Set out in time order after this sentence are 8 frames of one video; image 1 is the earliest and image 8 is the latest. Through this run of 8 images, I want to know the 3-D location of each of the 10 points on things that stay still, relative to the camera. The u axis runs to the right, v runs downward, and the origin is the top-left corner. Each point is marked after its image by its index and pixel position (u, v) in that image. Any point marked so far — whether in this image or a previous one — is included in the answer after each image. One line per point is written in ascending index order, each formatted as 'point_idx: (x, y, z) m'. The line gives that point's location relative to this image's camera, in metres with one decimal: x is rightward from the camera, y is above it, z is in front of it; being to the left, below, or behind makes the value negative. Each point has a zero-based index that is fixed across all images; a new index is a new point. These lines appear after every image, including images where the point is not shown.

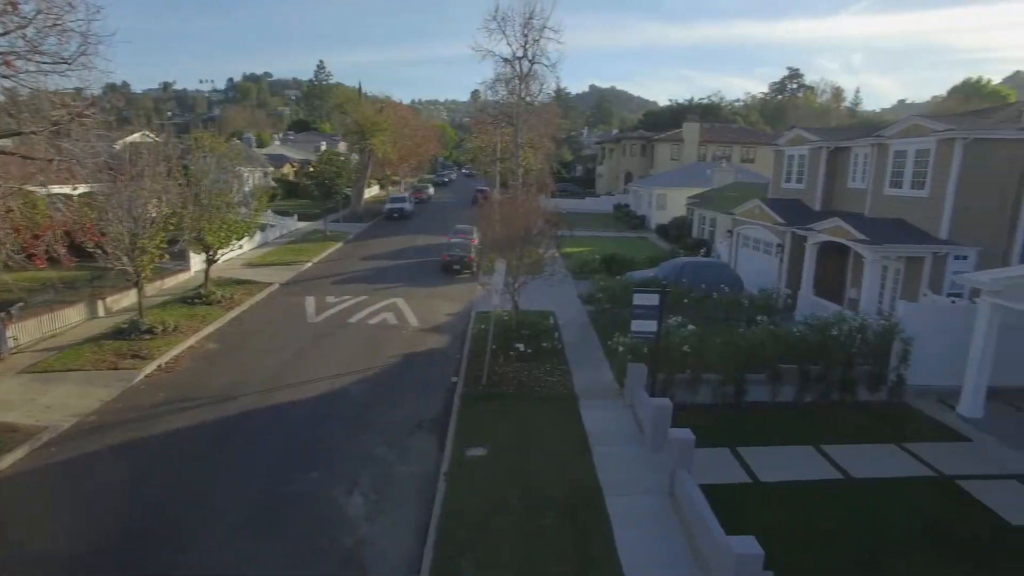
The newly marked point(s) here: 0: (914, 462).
0: (+7.0, -3.0, +11.9) m
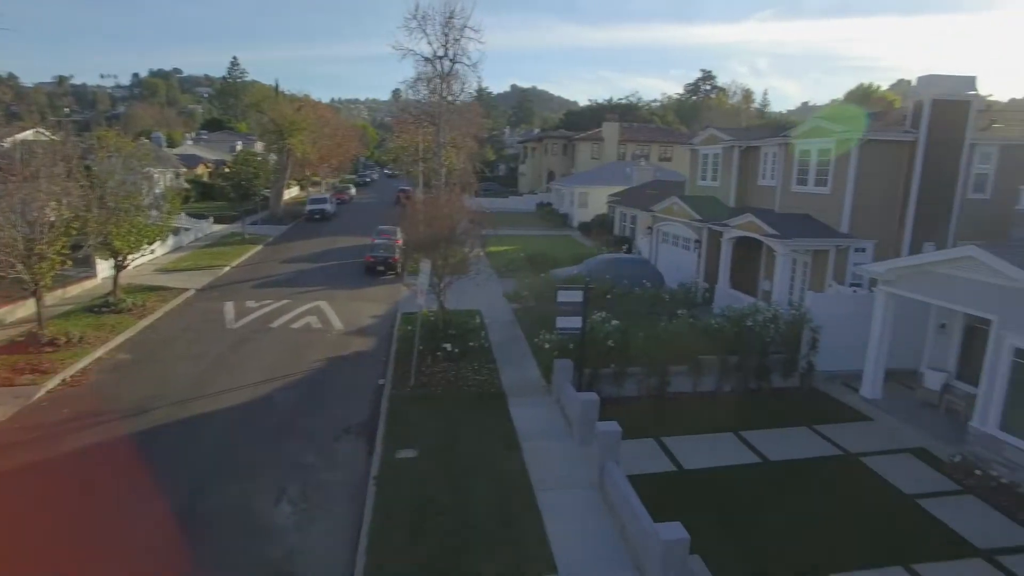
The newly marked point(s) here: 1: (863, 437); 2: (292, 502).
0: (+5.7, -2.9, +12.6) m
1: (+6.5, -2.8, +12.8) m
2: (-3.4, -3.3, +10.5) m
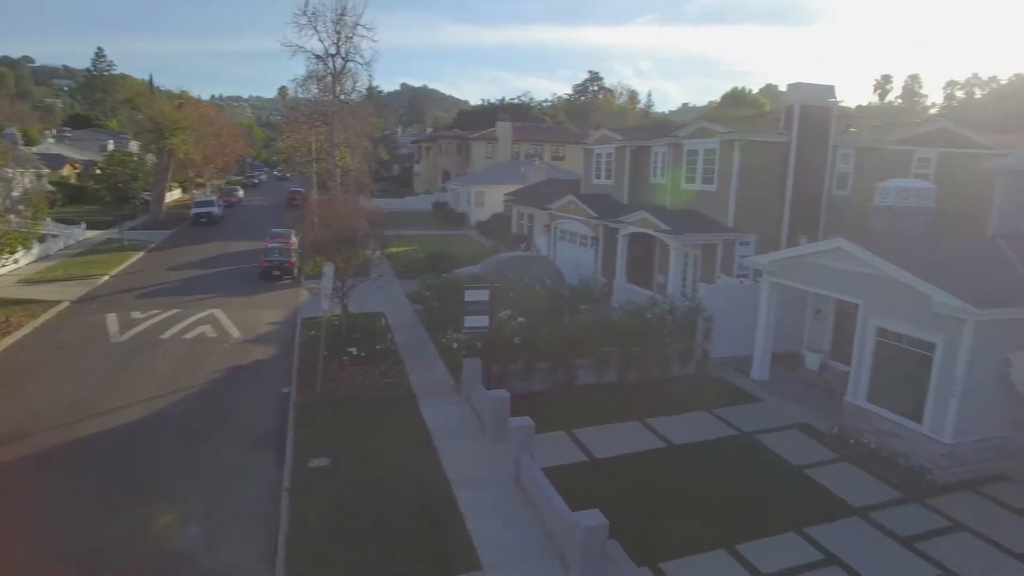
0: (+4.1, -2.7, +13.5) m
1: (+4.8, -2.6, +13.8) m
2: (-4.6, -3.4, +10.0) m
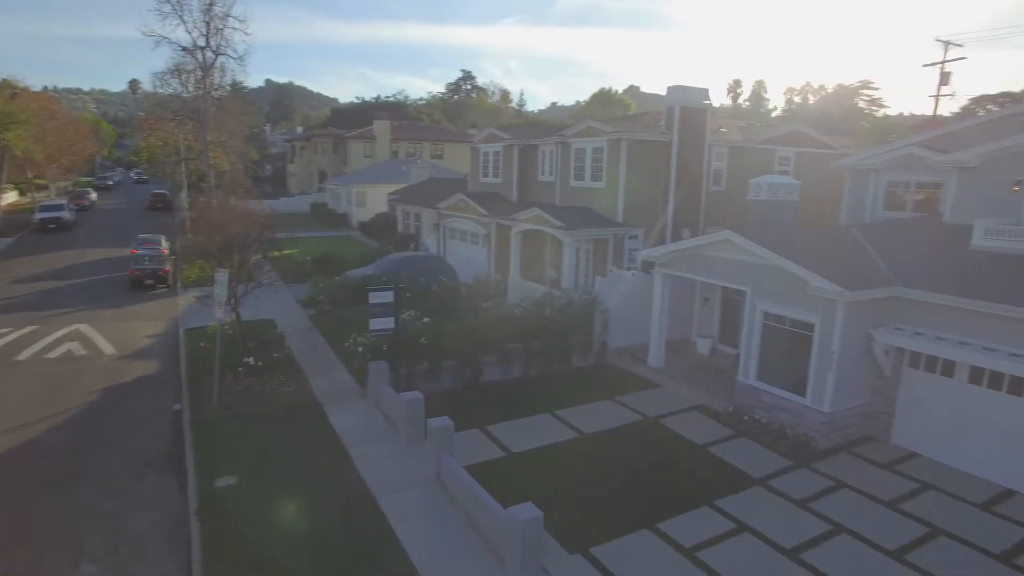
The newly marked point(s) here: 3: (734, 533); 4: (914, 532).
0: (+2.3, -2.5, +14.2) m
1: (+3.0, -2.4, +14.5) m
2: (-5.5, -3.6, +9.1) m
3: (+3.3, -3.6, +10.2) m
4: (+5.9, -3.6, +10.1) m
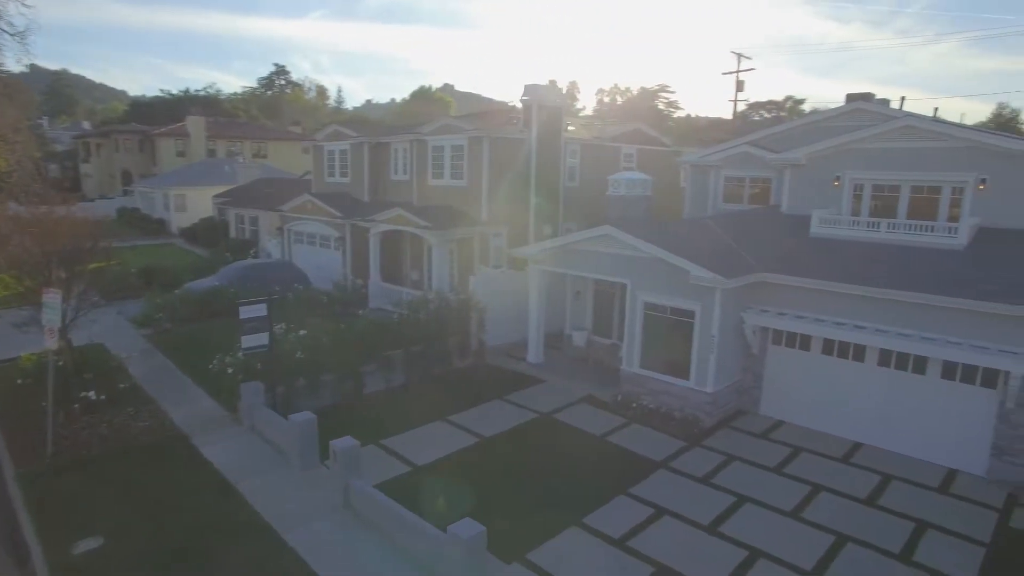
0: (+0.1, -2.5, +14.1) m
1: (+0.7, -2.3, +14.7) m
2: (-5.9, -3.9, +7.2) m
3: (+2.2, -3.5, +10.5) m
4: (+4.7, -3.3, +11.2) m
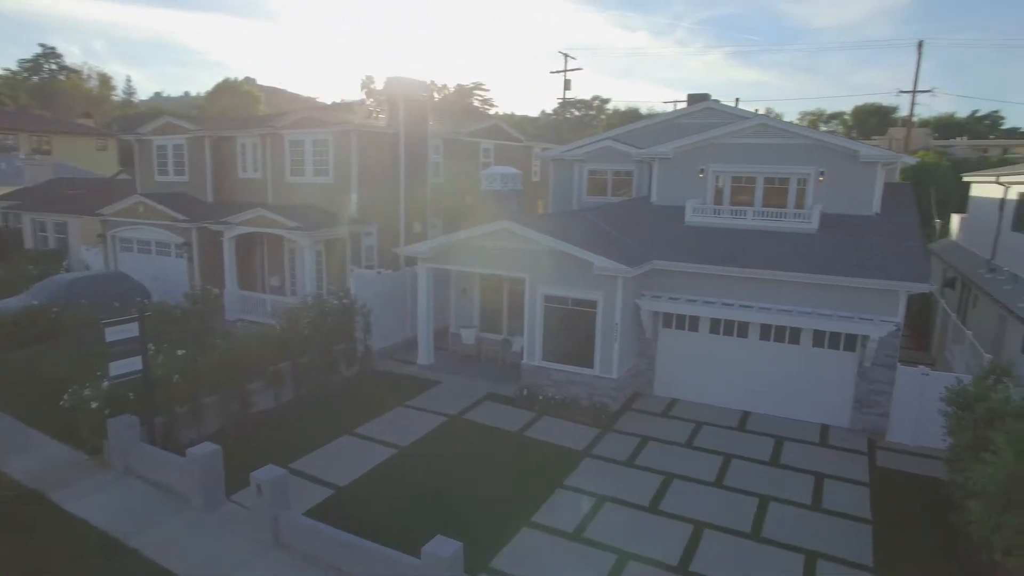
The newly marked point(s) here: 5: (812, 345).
0: (-1.7, -2.5, +13.6) m
1: (-1.3, -2.3, +14.2) m
2: (-5.5, -4.2, +5.2) m
3: (+1.4, -3.4, +10.7) m
4: (+3.6, -3.0, +12.1) m
5: (+5.9, -1.1, +13.4) m
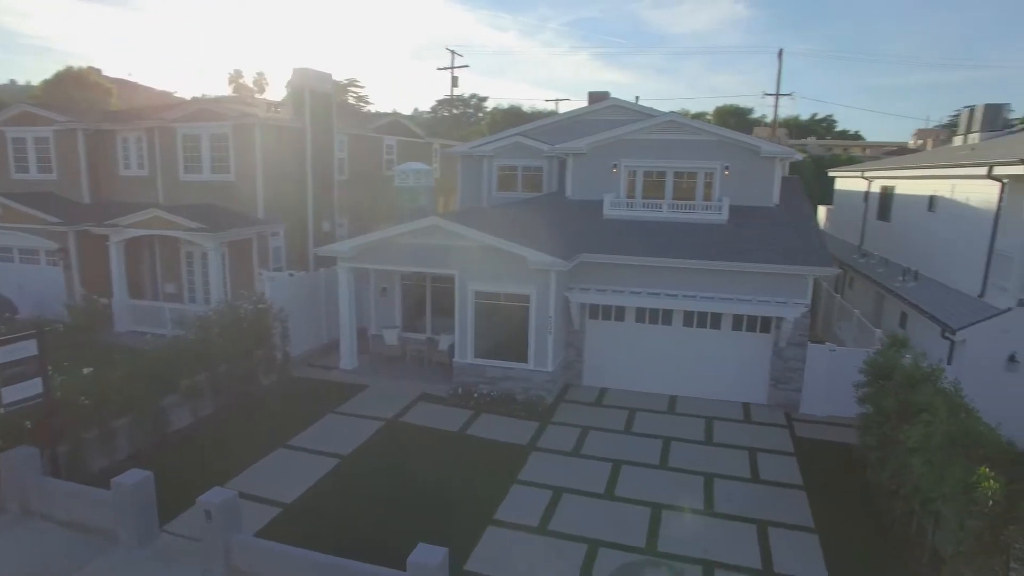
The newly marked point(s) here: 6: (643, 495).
0: (-2.9, -2.5, +13.0) m
1: (-2.6, -2.3, +13.7) m
2: (-4.9, -4.3, +4.0) m
3: (+0.7, -3.3, +10.8) m
4: (+2.6, -2.9, +12.5) m
5: (+4.5, -0.8, +14.3) m
6: (+2.1, -3.3, +10.9) m
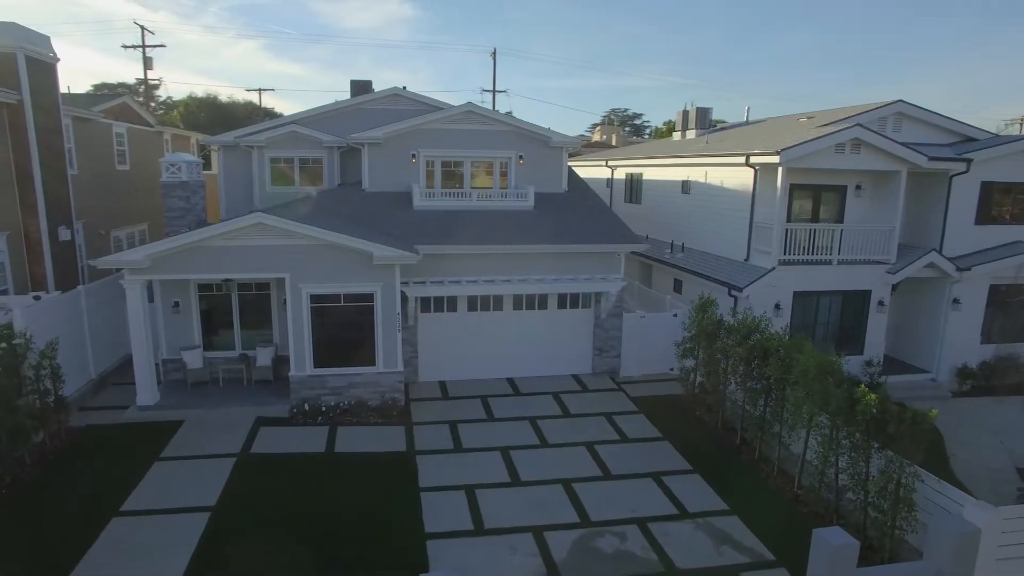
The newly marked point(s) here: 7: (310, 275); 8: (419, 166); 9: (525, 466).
0: (-4.8, -2.7, +10.7) m
1: (-5.0, -2.5, +11.4) m
2: (-2.3, -4.5, +1.9) m
3: (-0.6, -3.1, +10.4) m
4: (+0.3, -2.6, +12.8) m
5: (+1.0, -0.4, +15.2) m
6: (+0.5, -3.0, +11.2) m
7: (-3.7, +0.2, +12.5) m
8: (-2.2, +2.9, +16.6) m
9: (+0.2, -2.9, +11.4) m
